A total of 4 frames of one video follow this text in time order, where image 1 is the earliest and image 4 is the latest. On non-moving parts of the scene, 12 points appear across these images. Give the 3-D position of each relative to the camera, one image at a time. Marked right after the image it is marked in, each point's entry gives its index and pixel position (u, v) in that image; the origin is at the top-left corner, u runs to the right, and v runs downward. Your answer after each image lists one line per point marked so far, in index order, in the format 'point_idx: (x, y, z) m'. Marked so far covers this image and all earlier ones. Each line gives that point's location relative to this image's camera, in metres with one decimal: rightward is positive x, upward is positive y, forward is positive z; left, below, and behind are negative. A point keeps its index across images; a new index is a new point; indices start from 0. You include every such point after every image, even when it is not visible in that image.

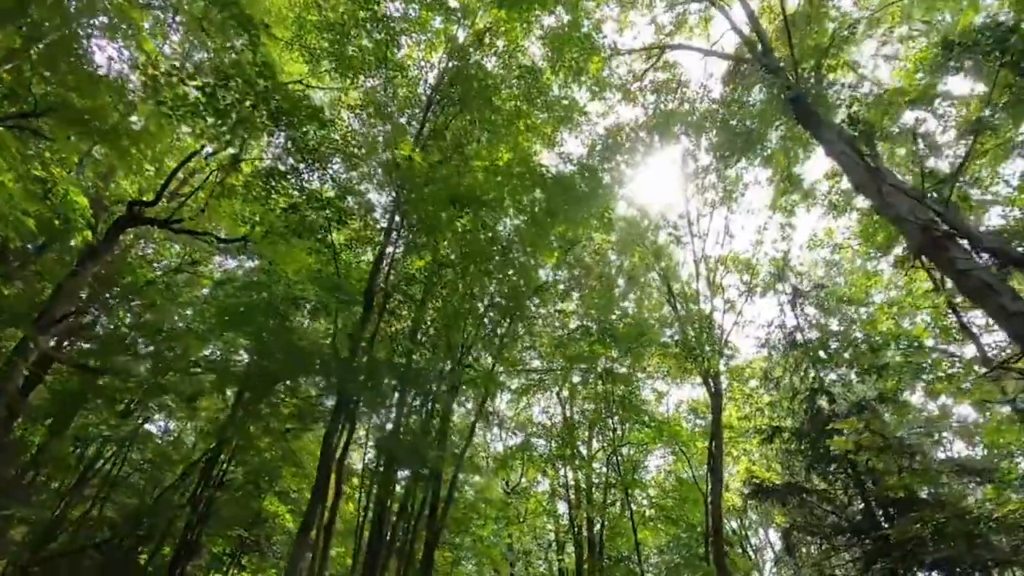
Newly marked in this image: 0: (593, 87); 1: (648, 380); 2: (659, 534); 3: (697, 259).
0: (+1.7, +4.1, +11.3) m
1: (+4.0, -2.6, +15.8) m
2: (+4.8, -8.0, +18.1) m
3: (+5.0, +0.8, +14.9) m
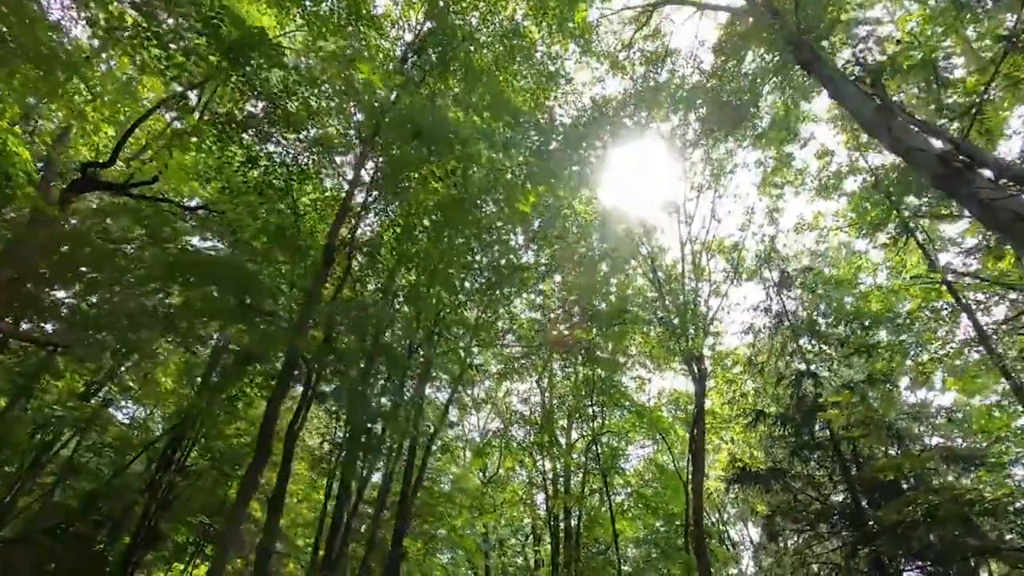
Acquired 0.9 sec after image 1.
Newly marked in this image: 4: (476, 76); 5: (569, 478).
0: (+1.3, +4.6, +10.8) m
1: (+3.3, -2.2, +15.4) m
2: (+4.0, -7.6, +17.7) m
3: (+4.5, +1.2, +14.5) m
4: (-0.7, +3.7, +9.8) m
5: (+1.9, -6.1, +17.8) m
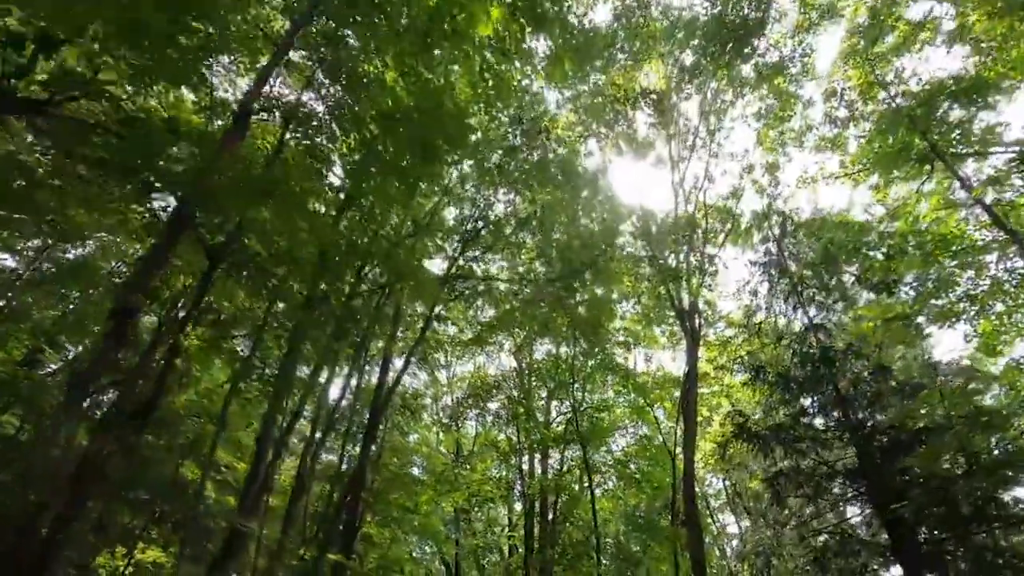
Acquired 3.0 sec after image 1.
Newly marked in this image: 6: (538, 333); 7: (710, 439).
0: (+1.0, +5.6, +9.7) m
1: (+2.7, -1.2, +14.3) m
2: (+3.2, -6.7, +16.6) m
3: (+4.0, +2.1, +13.5) m
4: (-1.0, +4.8, +8.6) m
5: (+1.1, -5.1, +16.6) m
6: (+0.7, -1.1, +13.7) m
7: (+5.1, -3.9, +14.1) m
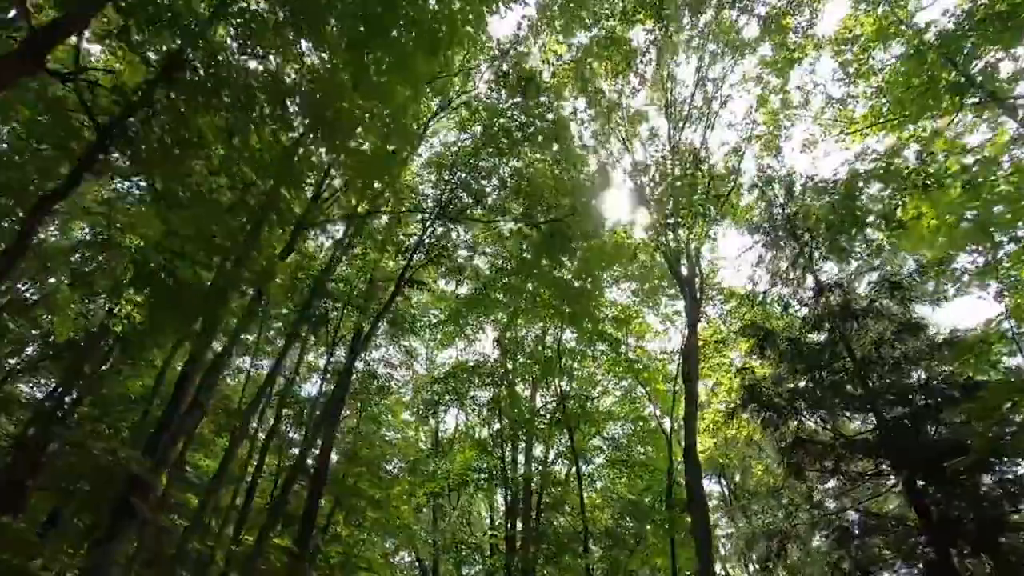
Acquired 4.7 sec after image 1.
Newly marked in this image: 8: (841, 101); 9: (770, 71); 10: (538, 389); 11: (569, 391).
0: (+0.8, +6.2, +8.9) m
1: (+2.3, -0.7, +13.4) m
2: (+2.7, -6.2, +15.6) m
3: (+3.7, +2.7, +12.7) m
4: (-1.2, +5.5, +7.8) m
5: (+0.7, -4.6, +15.6) m
6: (+0.3, -0.5, +12.7) m
7: (+4.6, -3.4, +13.2) m
8: (+6.1, +3.5, +10.2) m
9: (+5.2, +4.4, +11.1) m
10: (+0.7, -2.8, +14.9) m
11: (+1.6, -2.7, +14.7) m
